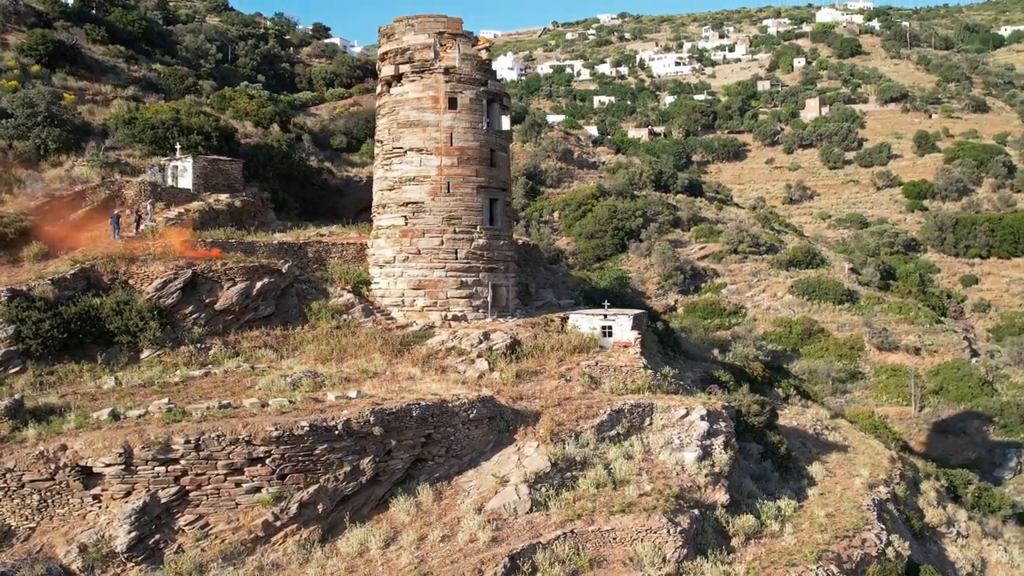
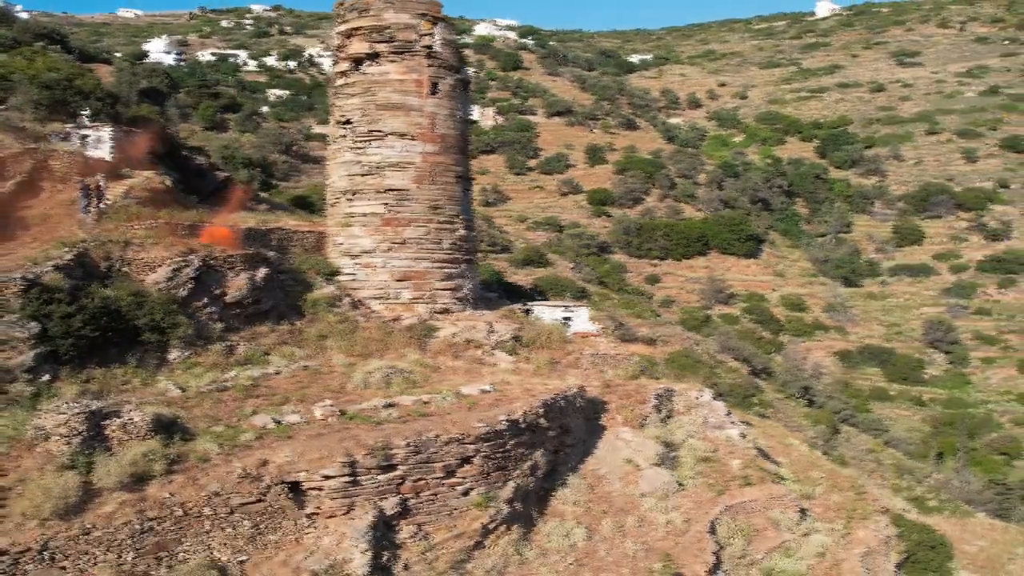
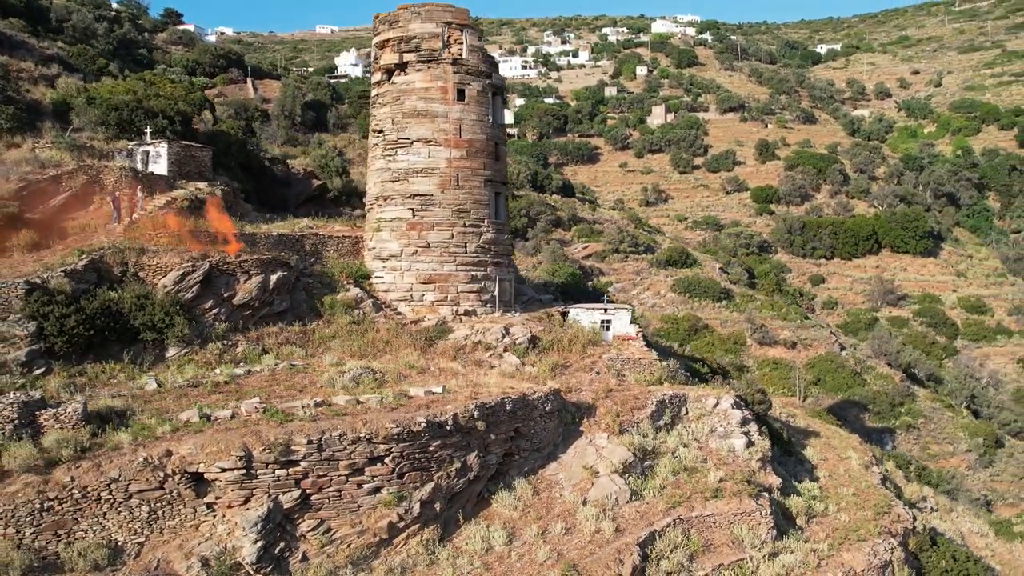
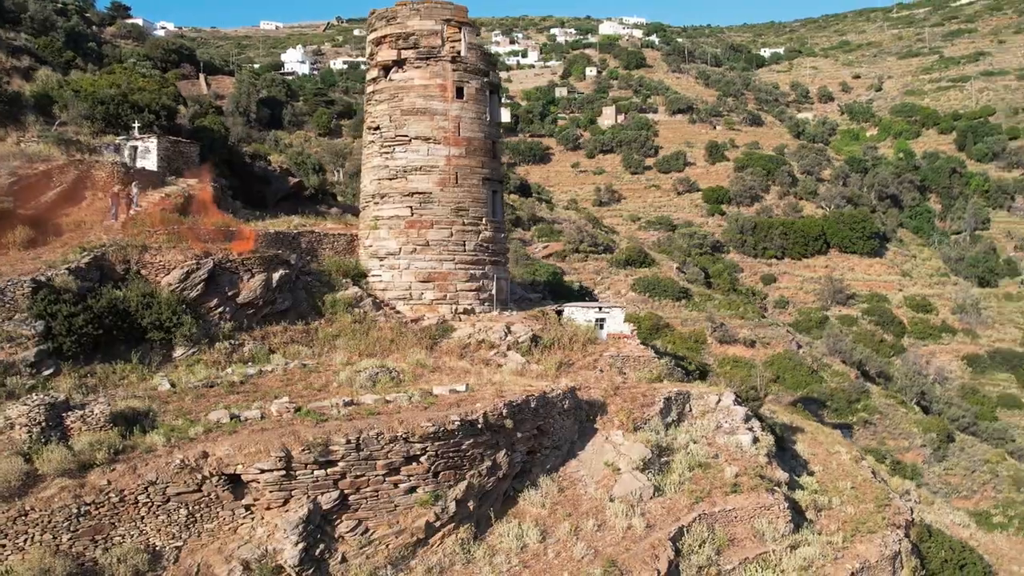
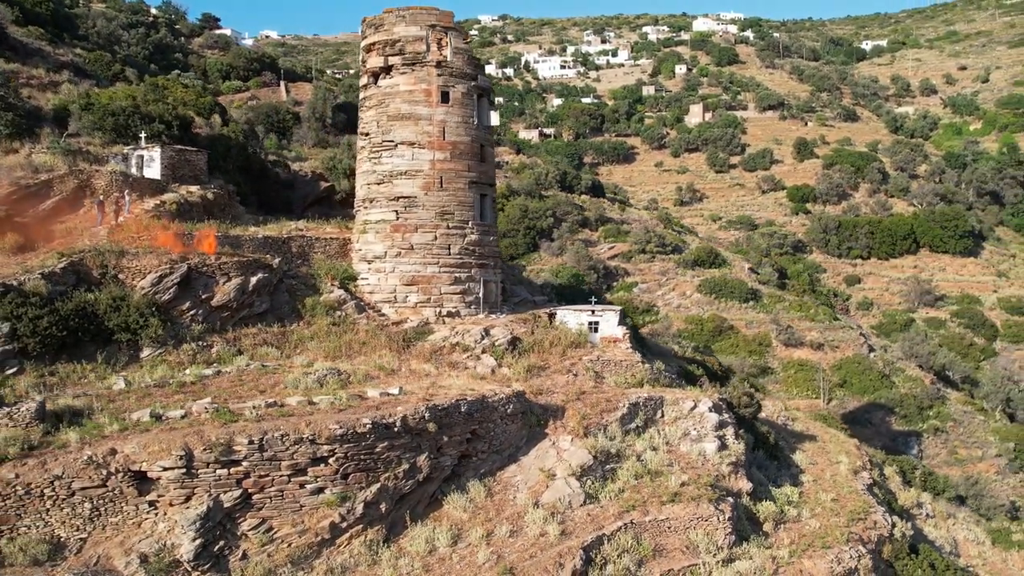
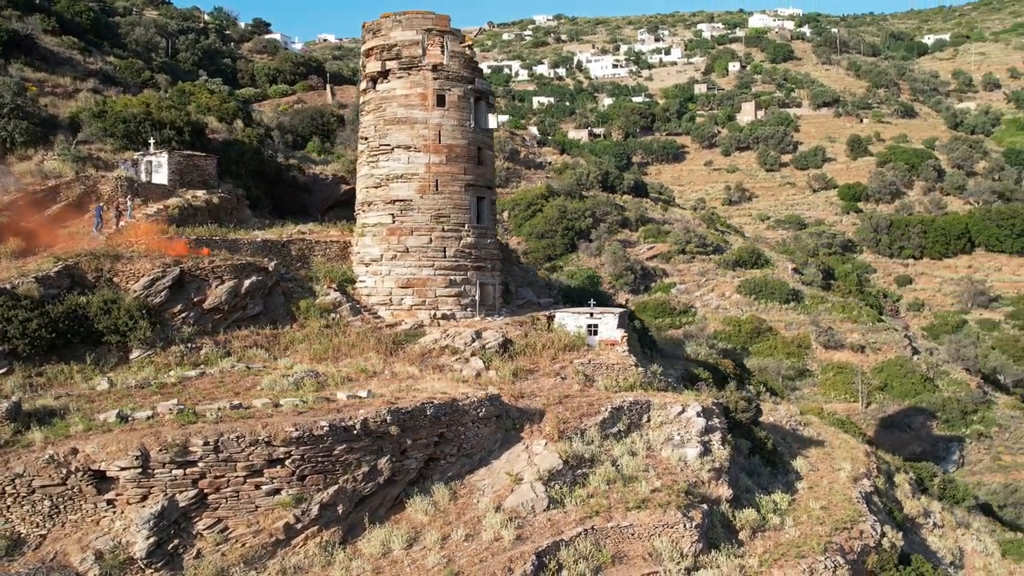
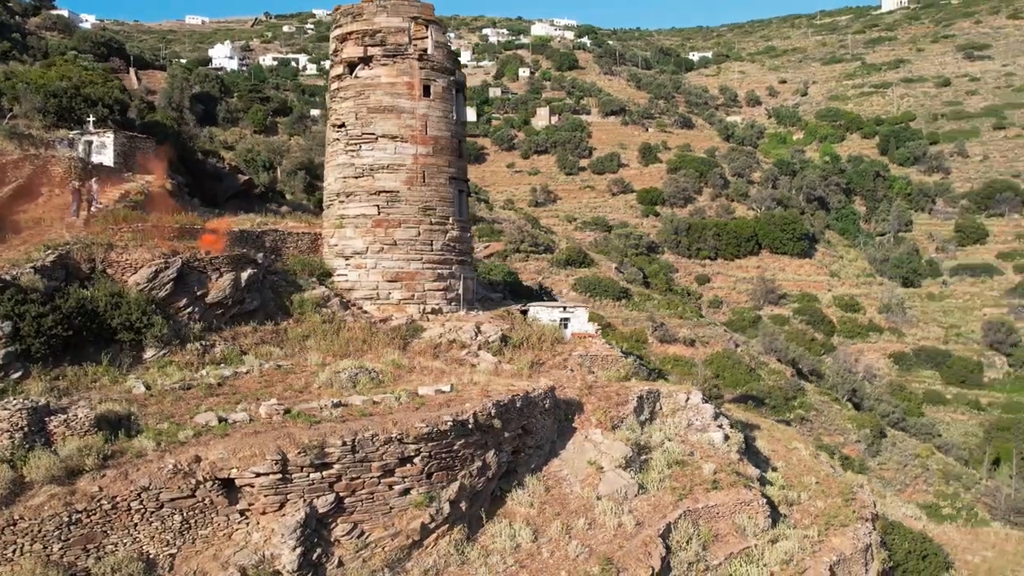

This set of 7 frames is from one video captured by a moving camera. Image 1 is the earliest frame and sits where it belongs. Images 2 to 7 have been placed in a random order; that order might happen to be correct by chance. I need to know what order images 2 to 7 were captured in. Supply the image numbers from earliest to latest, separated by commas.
6, 5, 3, 4, 7, 2
